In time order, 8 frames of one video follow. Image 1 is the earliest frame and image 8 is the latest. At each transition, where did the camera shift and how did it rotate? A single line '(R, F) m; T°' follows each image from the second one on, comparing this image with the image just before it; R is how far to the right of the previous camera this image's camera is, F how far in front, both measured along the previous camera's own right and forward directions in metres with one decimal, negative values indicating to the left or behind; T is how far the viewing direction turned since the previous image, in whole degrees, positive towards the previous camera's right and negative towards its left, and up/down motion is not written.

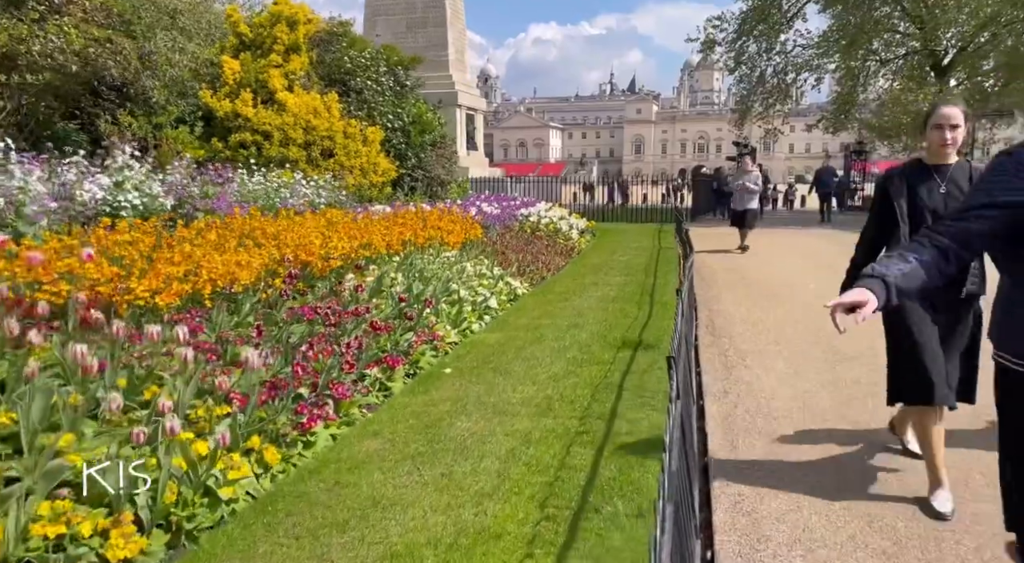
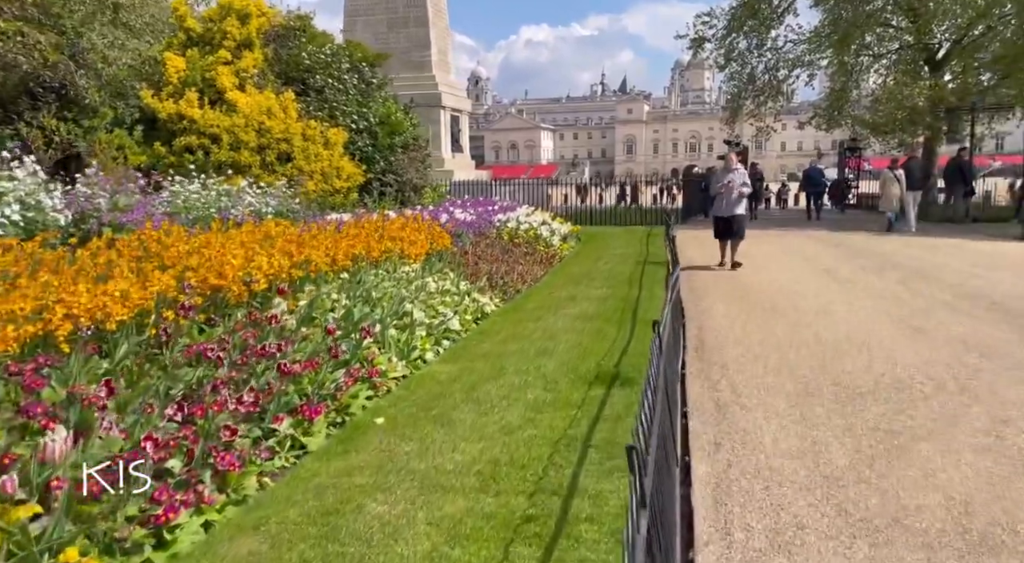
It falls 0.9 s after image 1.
(+0.3, +1.0) m; 0°
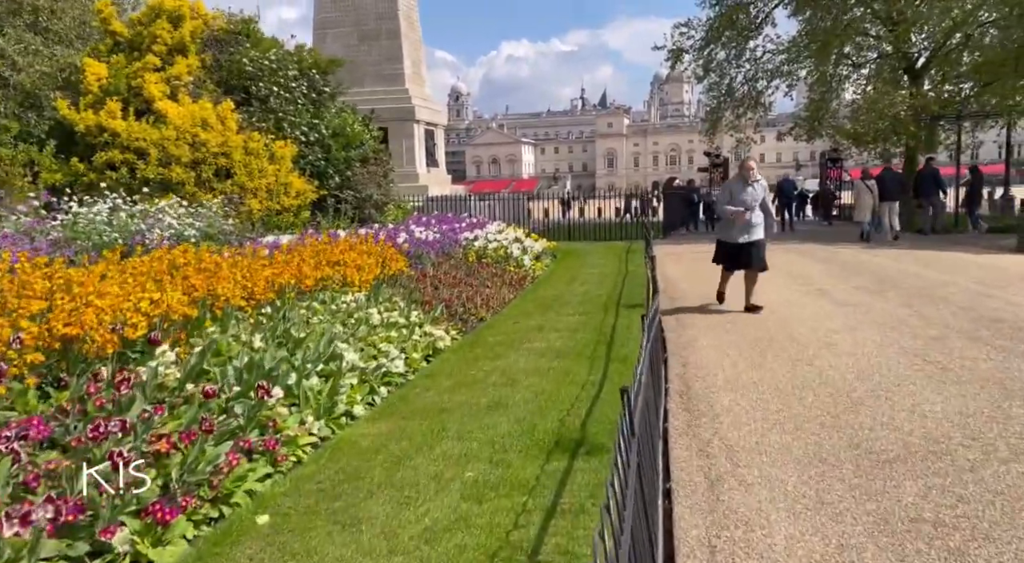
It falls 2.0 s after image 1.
(+0.3, +1.1) m; +1°
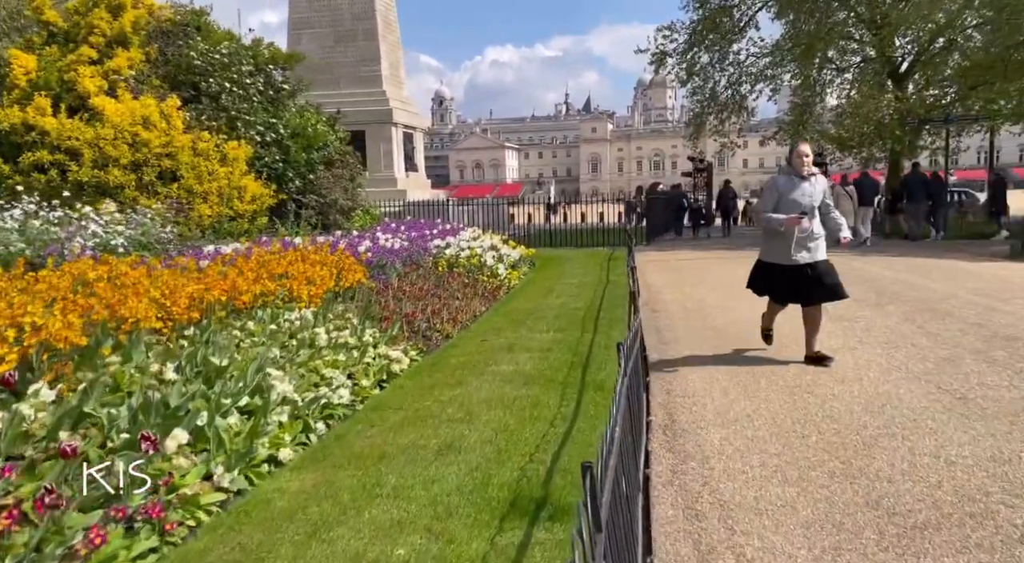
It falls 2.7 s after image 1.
(+0.2, +0.8) m; +1°
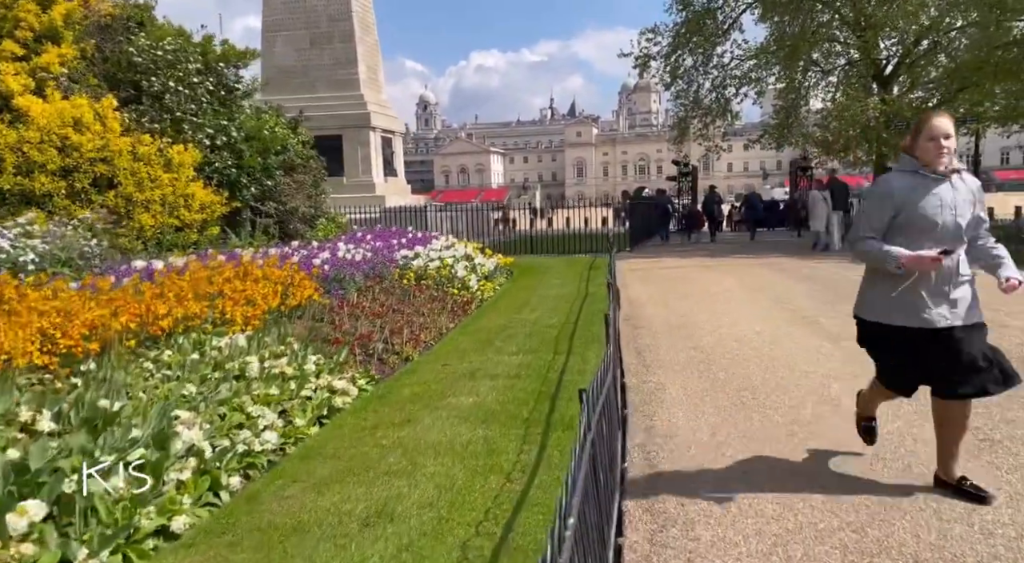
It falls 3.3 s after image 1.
(+0.2, +0.8) m; +1°
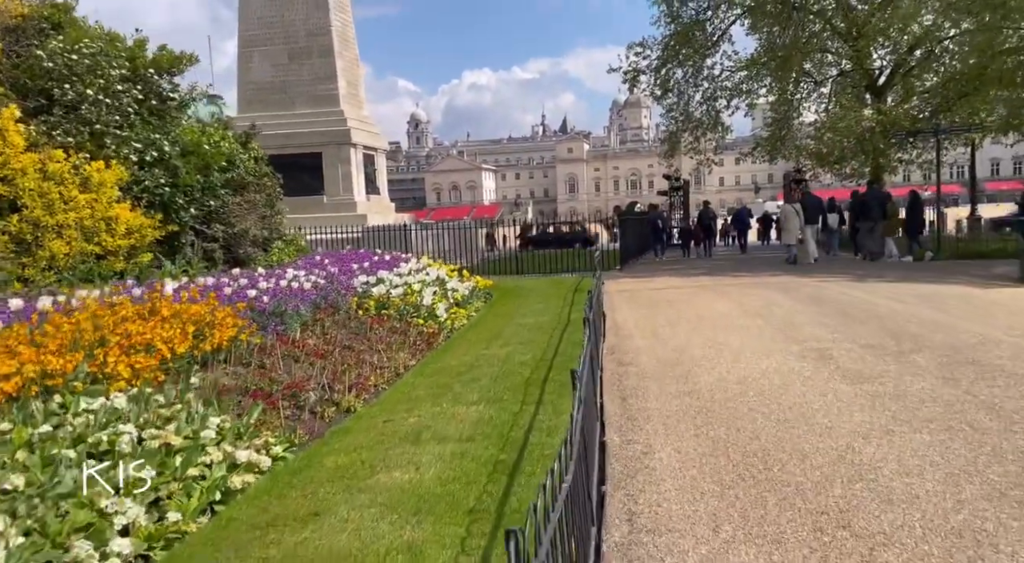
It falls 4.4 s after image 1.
(+0.3, +1.3) m; 0°
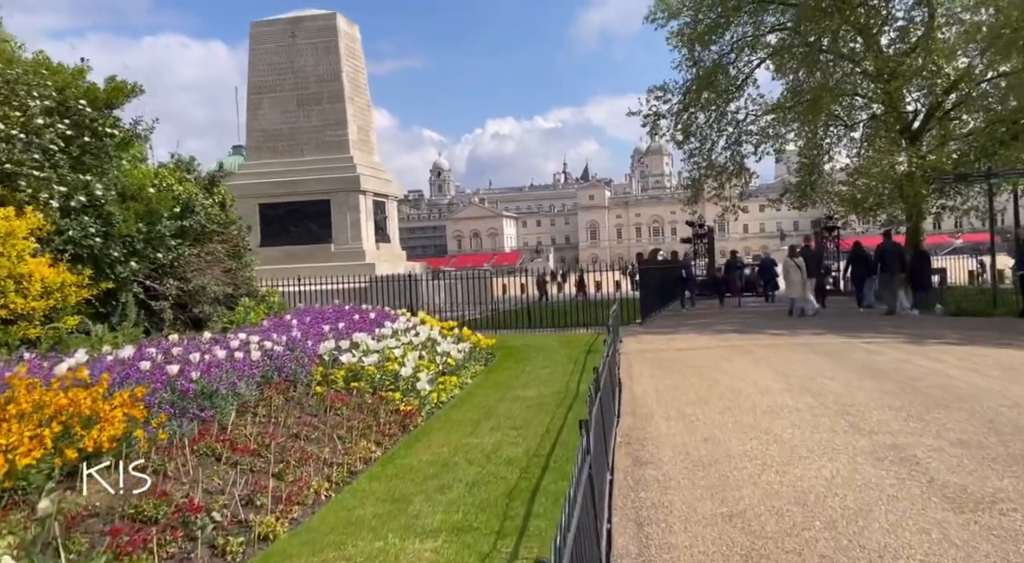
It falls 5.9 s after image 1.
(+0.3, +1.7) m; -2°
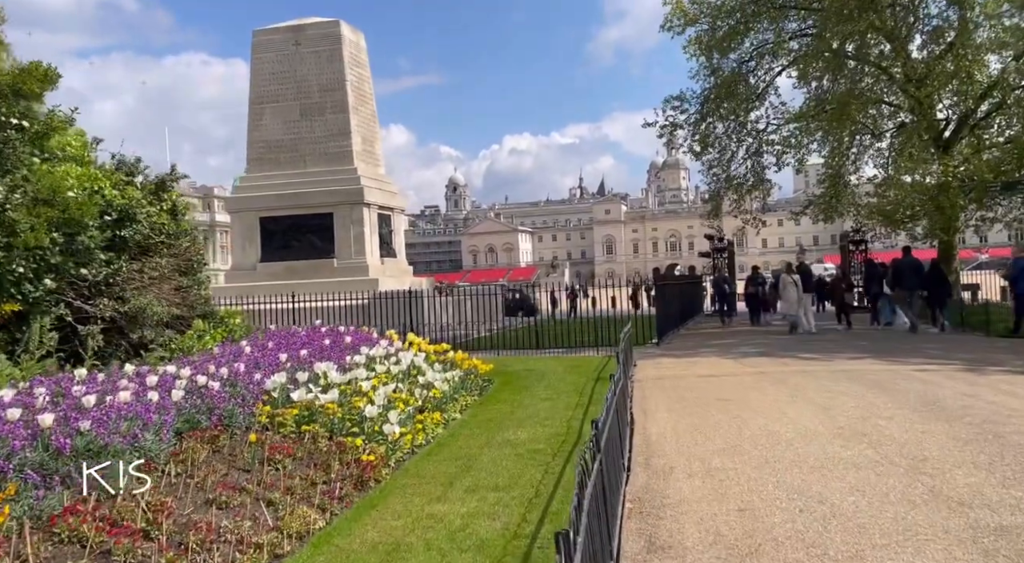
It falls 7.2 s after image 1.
(+0.3, +1.5) m; -1°
